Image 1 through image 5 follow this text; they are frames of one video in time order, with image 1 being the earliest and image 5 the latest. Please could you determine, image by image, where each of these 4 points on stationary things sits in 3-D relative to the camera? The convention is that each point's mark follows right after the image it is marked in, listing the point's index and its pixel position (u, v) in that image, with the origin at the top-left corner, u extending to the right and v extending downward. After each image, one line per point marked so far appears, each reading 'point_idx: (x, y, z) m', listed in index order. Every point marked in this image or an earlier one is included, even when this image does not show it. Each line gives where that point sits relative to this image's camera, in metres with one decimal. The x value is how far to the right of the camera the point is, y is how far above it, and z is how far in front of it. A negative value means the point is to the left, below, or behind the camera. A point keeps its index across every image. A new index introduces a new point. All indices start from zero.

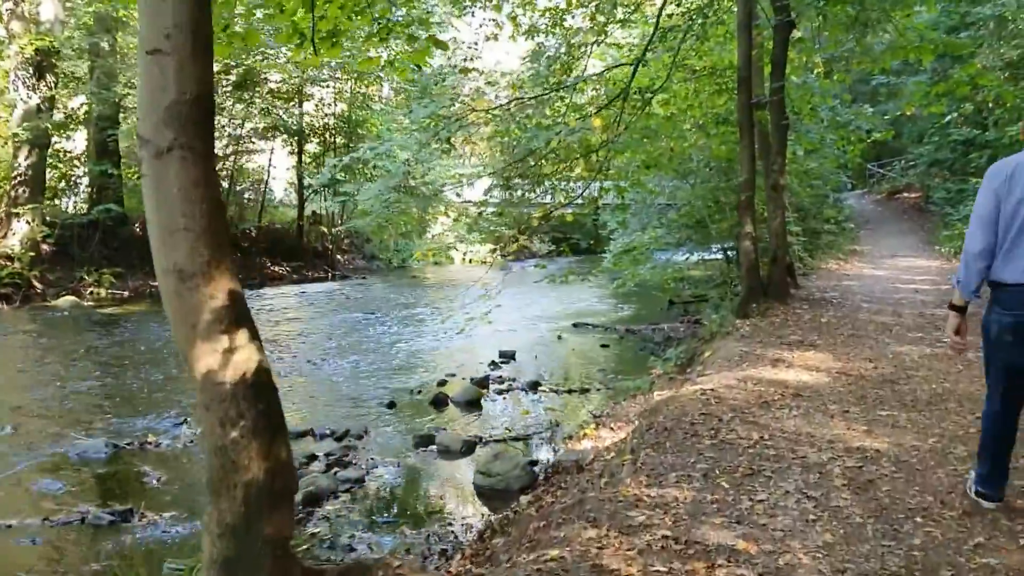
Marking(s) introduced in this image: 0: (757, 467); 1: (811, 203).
0: (+1.3, -1.0, +4.6) m
1: (+6.6, +1.9, +18.7) m
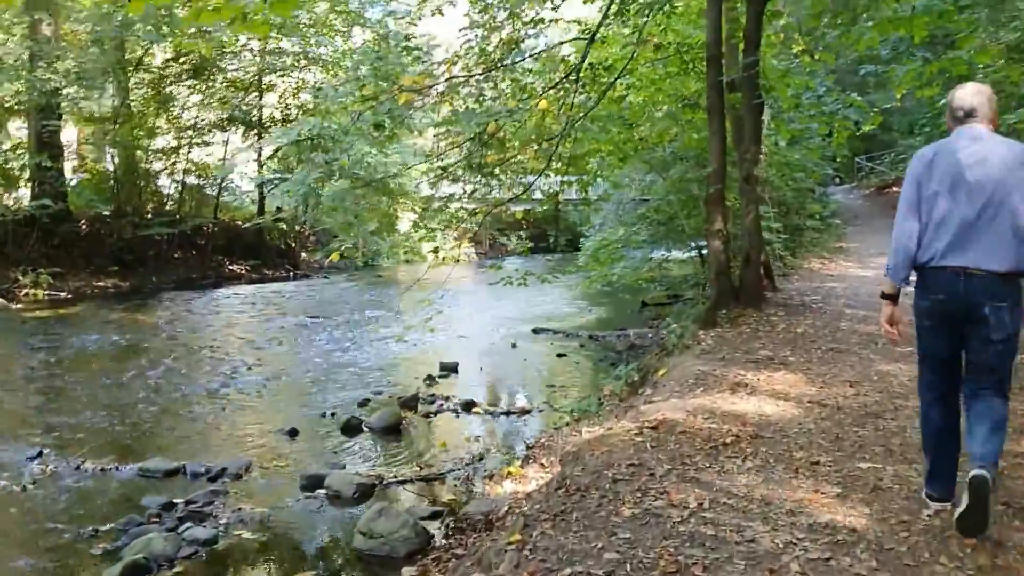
0: (+0.7, -1.1, +3.3) m
1: (+5.8, +1.9, +17.5) m
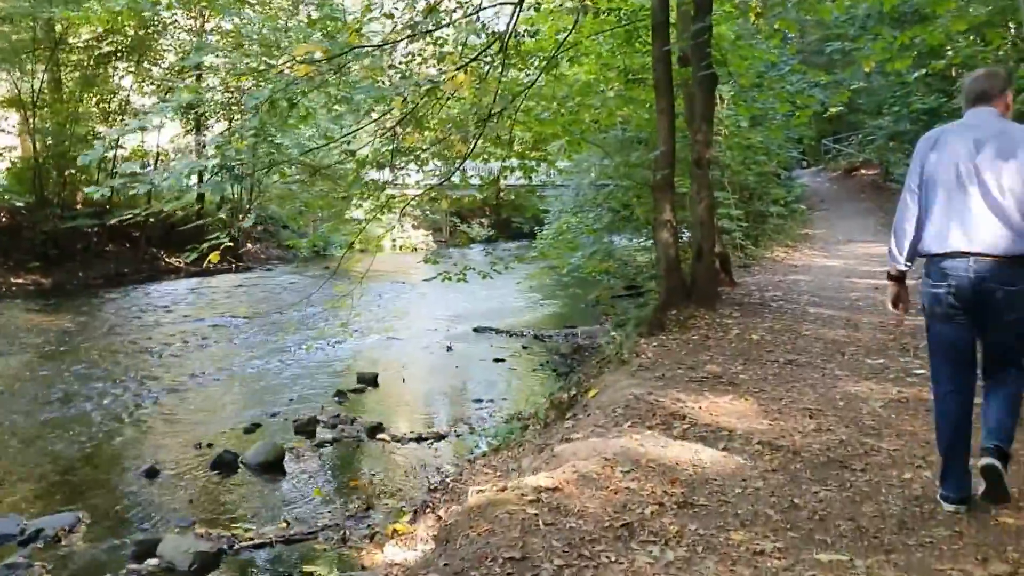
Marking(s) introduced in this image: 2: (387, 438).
0: (+0.1, -1.2, +2.1) m
1: (+4.7, +2.0, +16.4) m
2: (-1.1, -1.3, +7.4) m
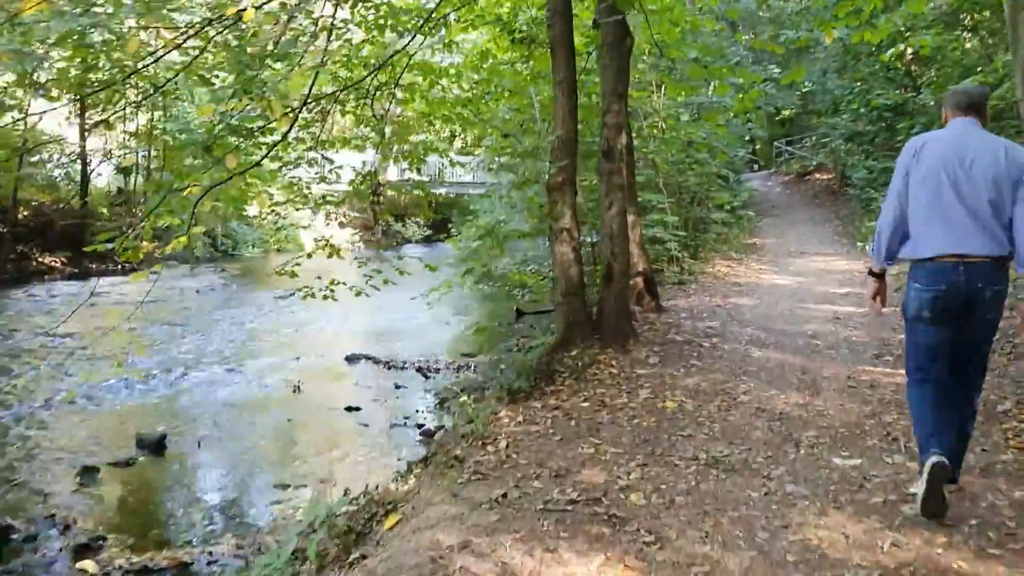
0: (-0.9, -1.4, -0.5) m
1: (+3.1, +1.7, +14.0) m
2: (-2.3, -1.6, +4.8) m
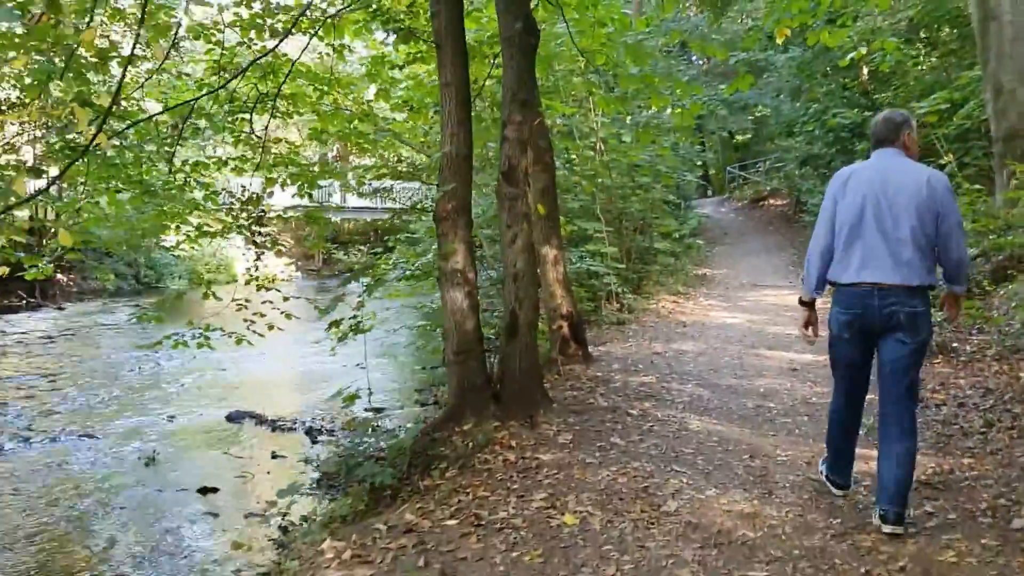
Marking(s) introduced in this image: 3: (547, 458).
0: (-1.3, -1.6, -2.0) m
1: (+1.9, +1.2, +12.7) m
2: (-3.0, -1.9, +3.2) m
3: (+0.2, -1.0, +4.9) m
